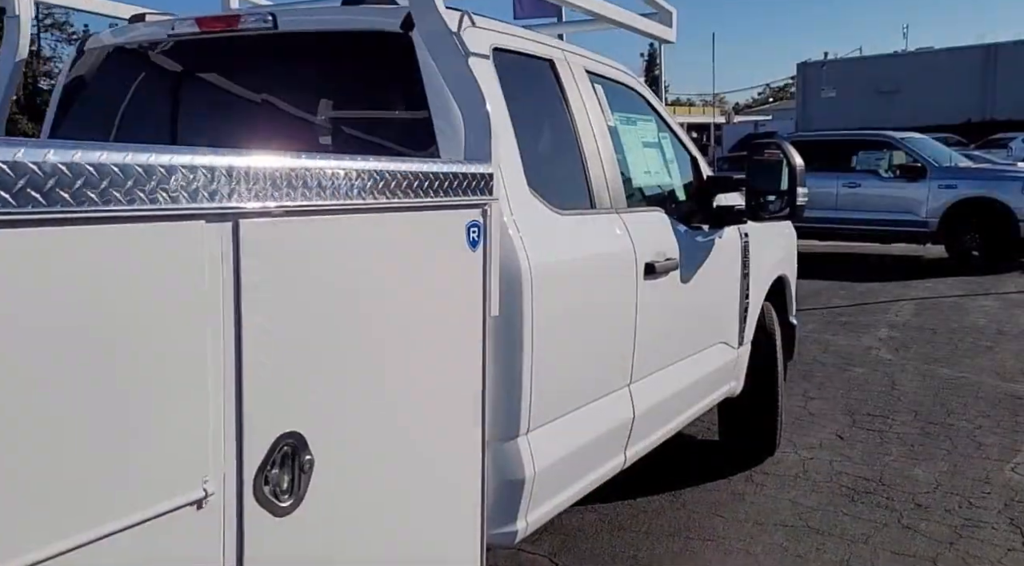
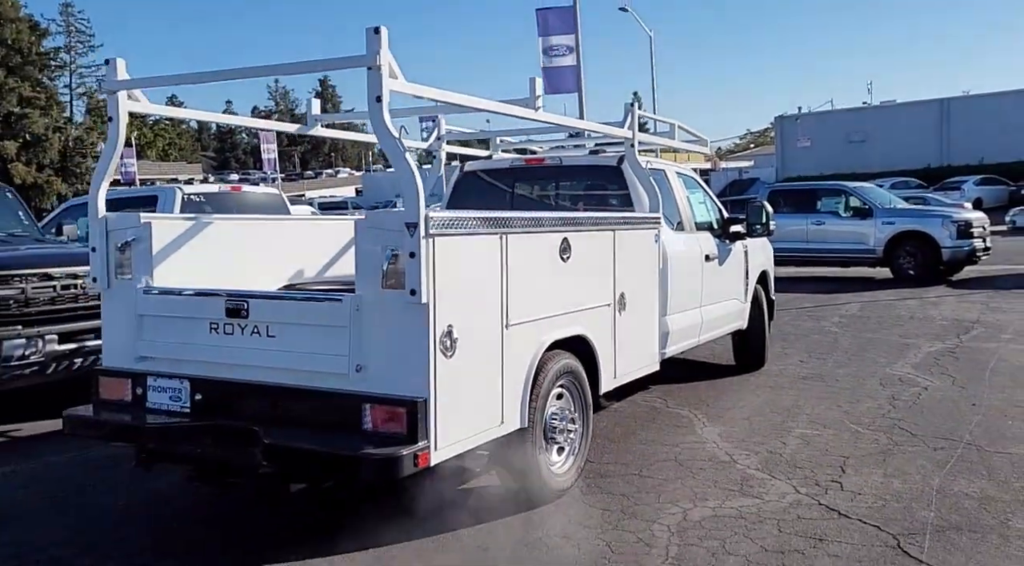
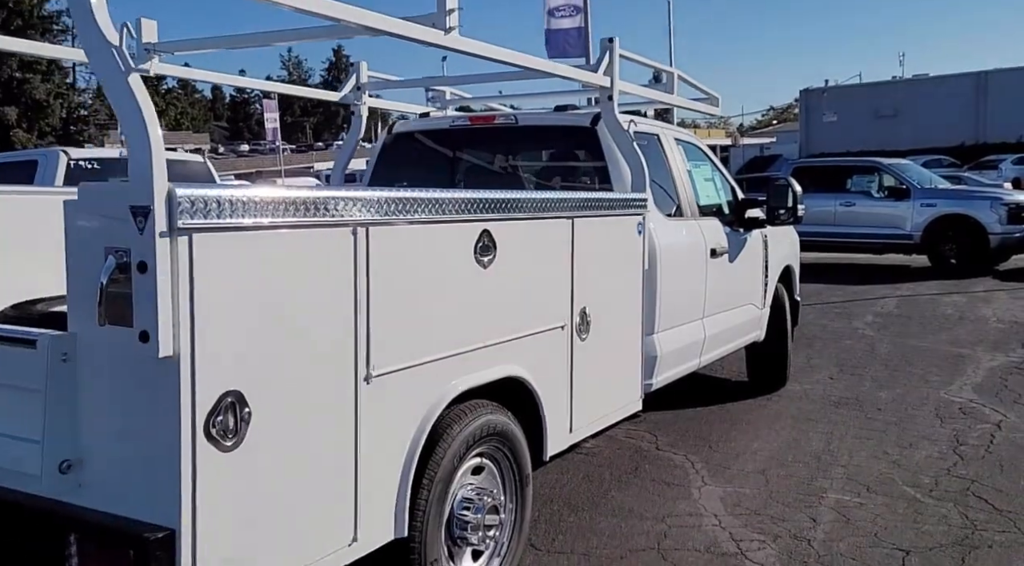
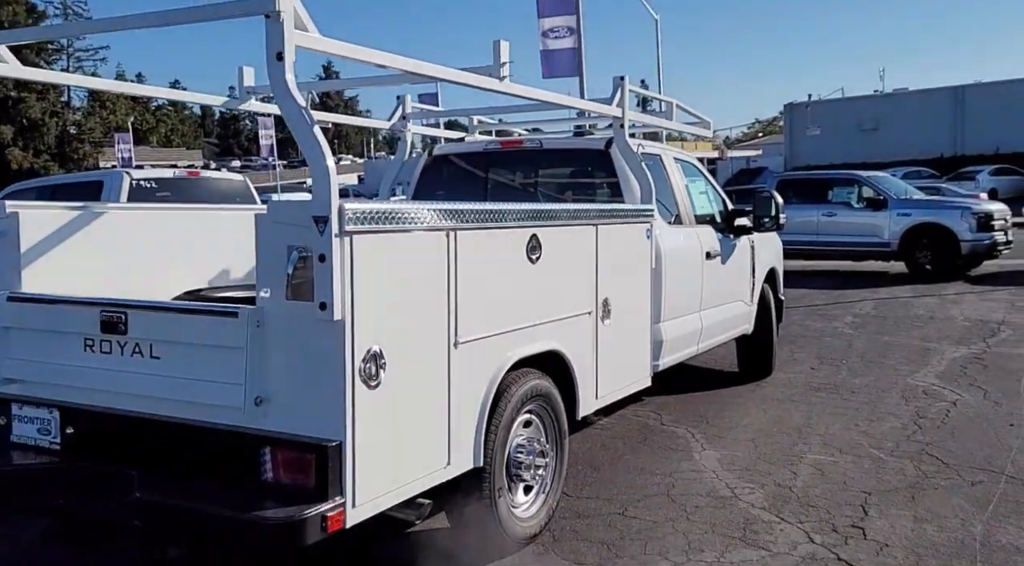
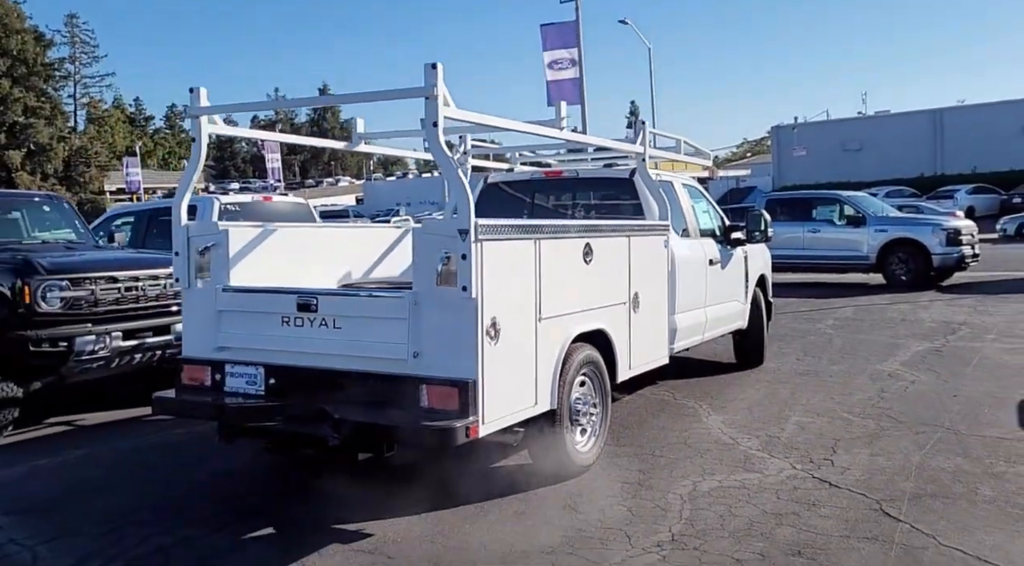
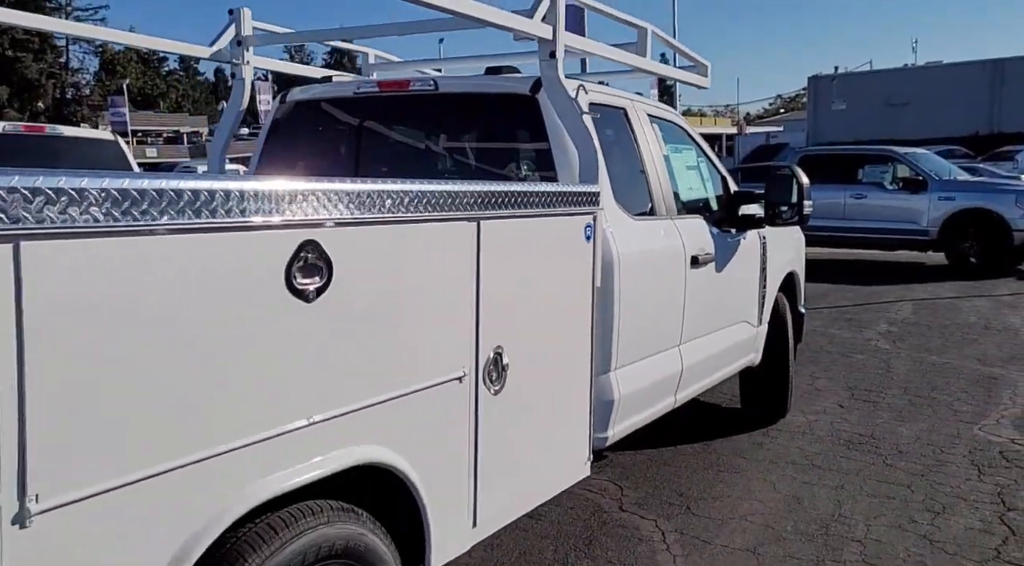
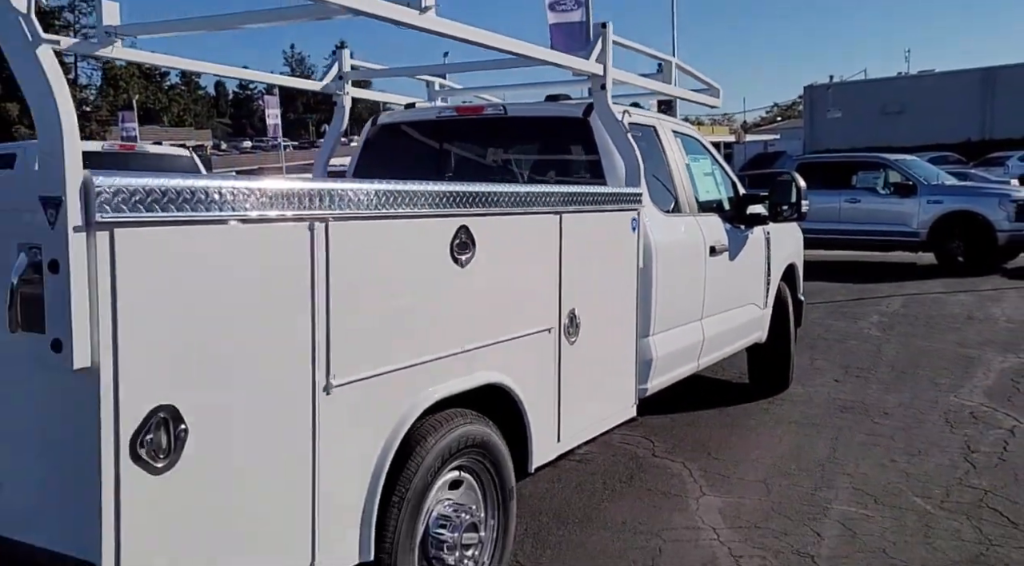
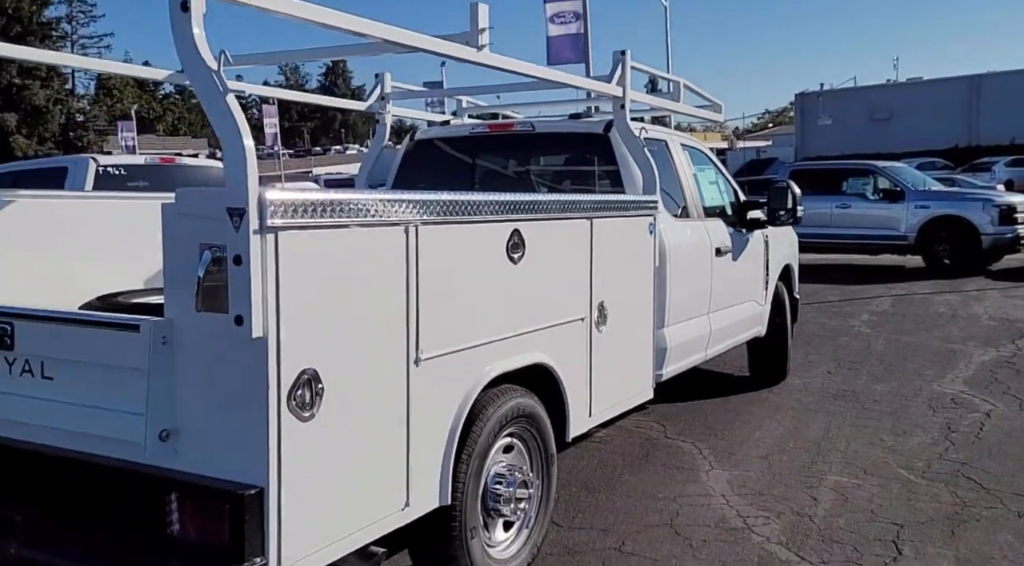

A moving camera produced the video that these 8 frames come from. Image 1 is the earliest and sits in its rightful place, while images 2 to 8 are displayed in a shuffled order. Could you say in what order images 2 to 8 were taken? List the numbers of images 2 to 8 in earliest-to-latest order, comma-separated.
6, 7, 3, 8, 4, 2, 5
